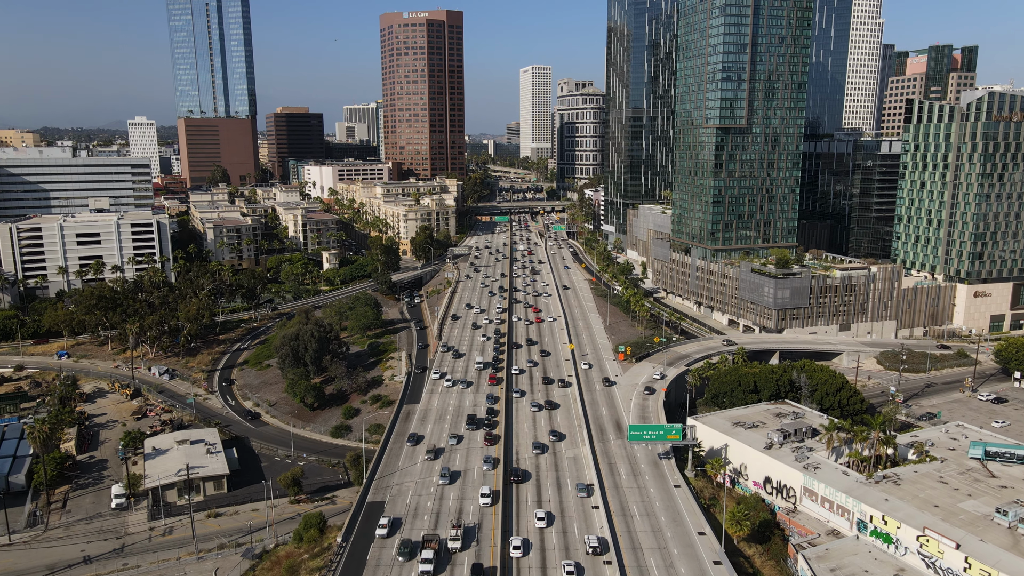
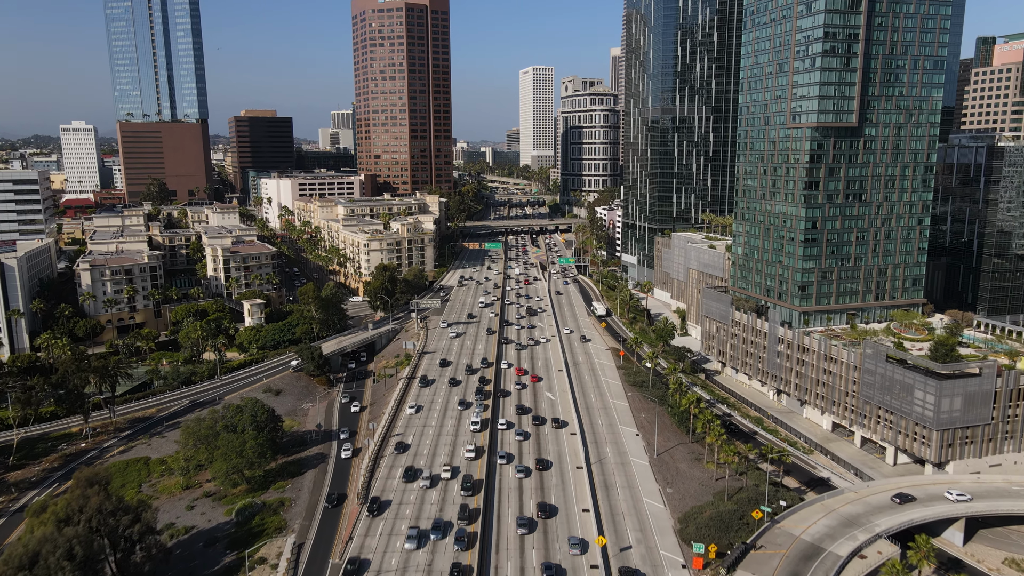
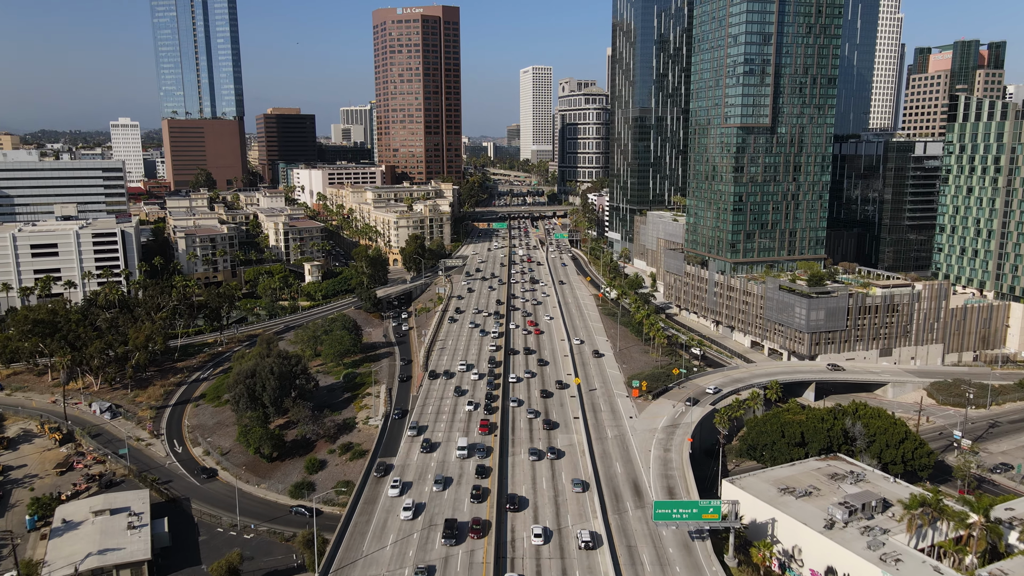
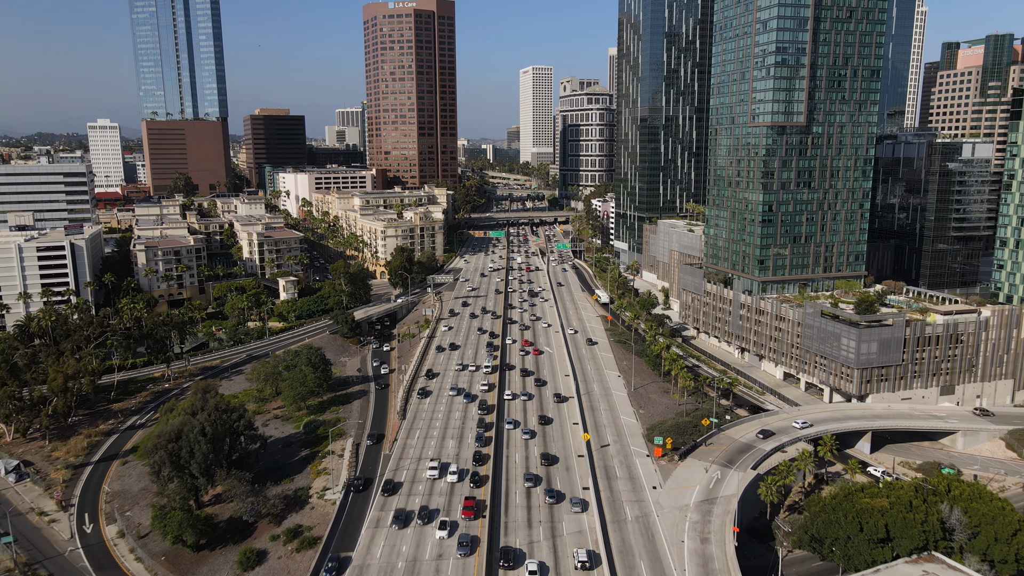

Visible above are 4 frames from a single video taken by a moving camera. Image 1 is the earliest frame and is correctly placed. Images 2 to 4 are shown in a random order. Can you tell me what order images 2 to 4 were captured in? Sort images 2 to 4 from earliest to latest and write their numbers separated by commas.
3, 4, 2
